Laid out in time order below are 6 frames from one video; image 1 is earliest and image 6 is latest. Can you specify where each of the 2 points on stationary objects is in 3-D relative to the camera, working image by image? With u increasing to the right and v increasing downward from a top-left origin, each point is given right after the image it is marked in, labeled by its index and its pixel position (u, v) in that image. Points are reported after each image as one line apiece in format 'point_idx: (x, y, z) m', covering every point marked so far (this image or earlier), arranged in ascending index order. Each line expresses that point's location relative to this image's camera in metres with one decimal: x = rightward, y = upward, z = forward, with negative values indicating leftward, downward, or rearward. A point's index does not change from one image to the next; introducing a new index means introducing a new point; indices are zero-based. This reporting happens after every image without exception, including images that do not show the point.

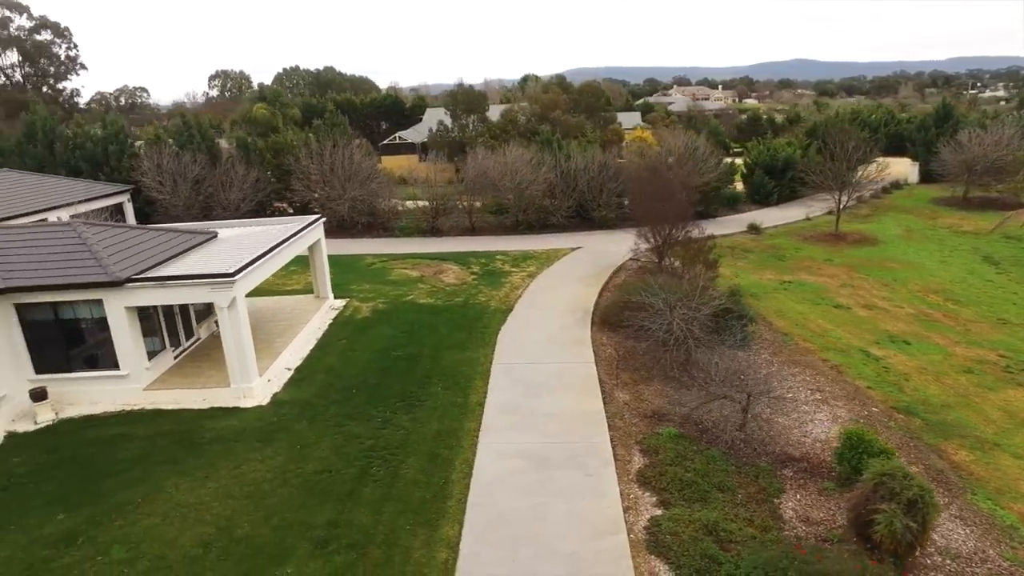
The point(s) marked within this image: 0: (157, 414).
0: (-7.0, -2.5, +13.4) m
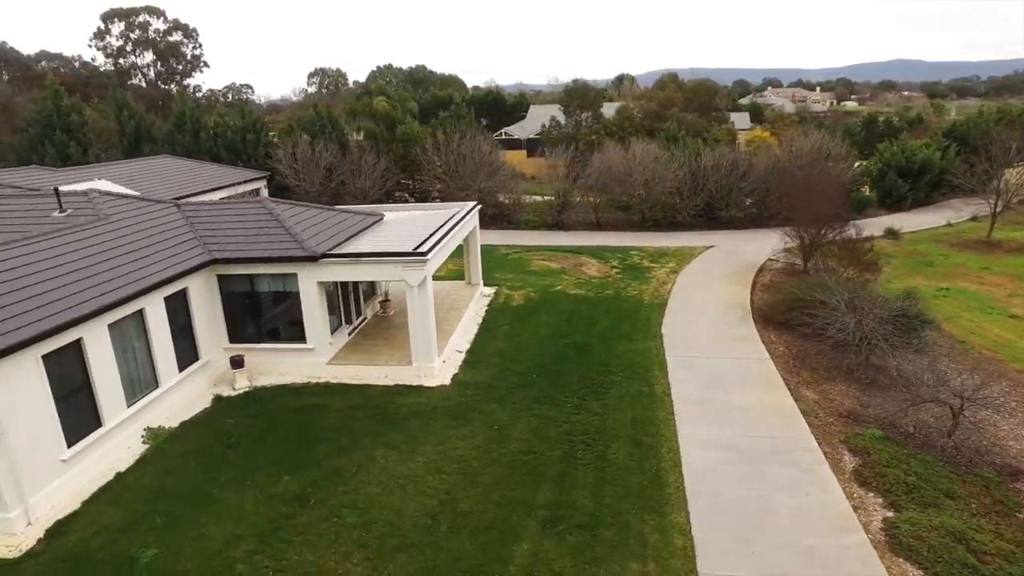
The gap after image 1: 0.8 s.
0: (-3.3, -2.0, +13.8) m
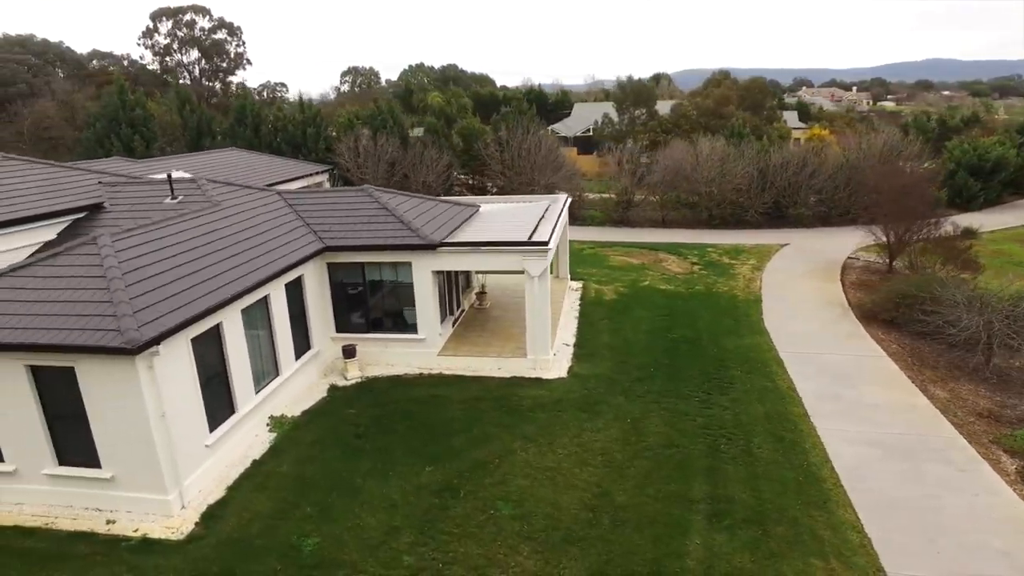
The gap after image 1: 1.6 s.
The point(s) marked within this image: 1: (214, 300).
0: (-1.0, -1.8, +13.6) m
1: (-4.4, -0.2, +10.3) m
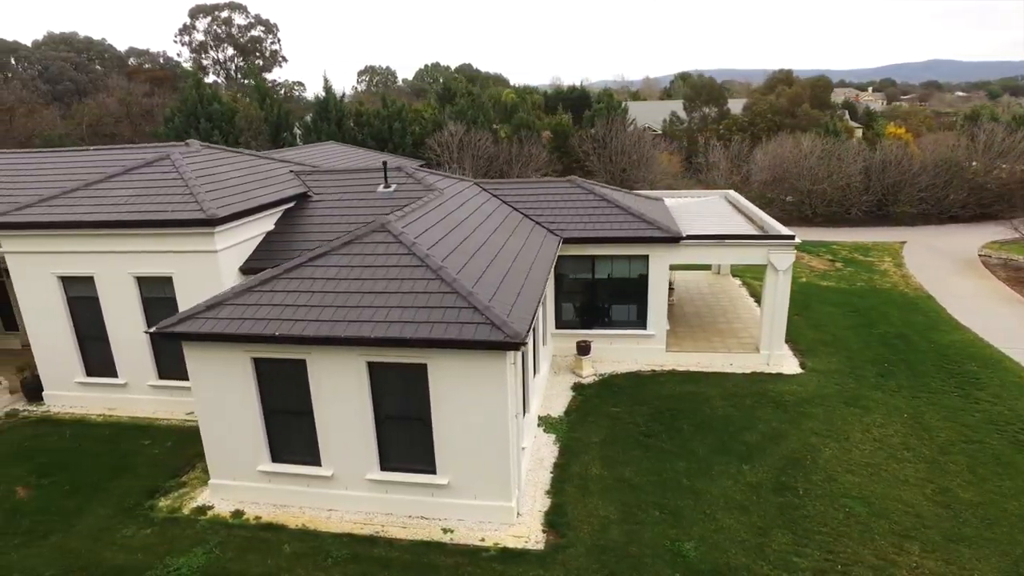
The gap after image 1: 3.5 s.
0: (+3.7, -1.7, +13.2) m
1: (+0.3, -0.1, +9.9) m
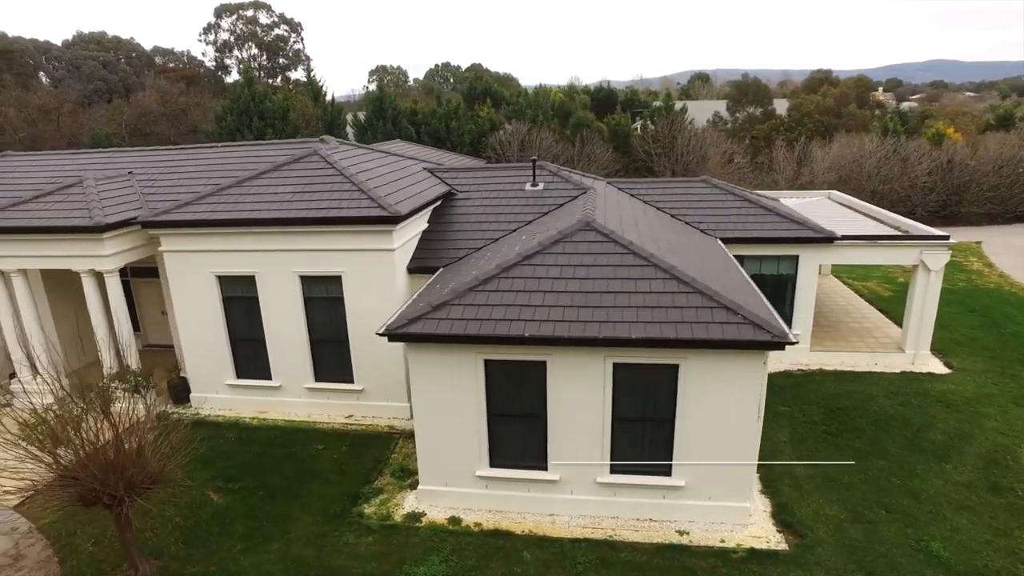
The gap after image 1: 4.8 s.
0: (+6.7, -1.7, +13.1) m
1: (+3.3, 0.0, +9.7) m
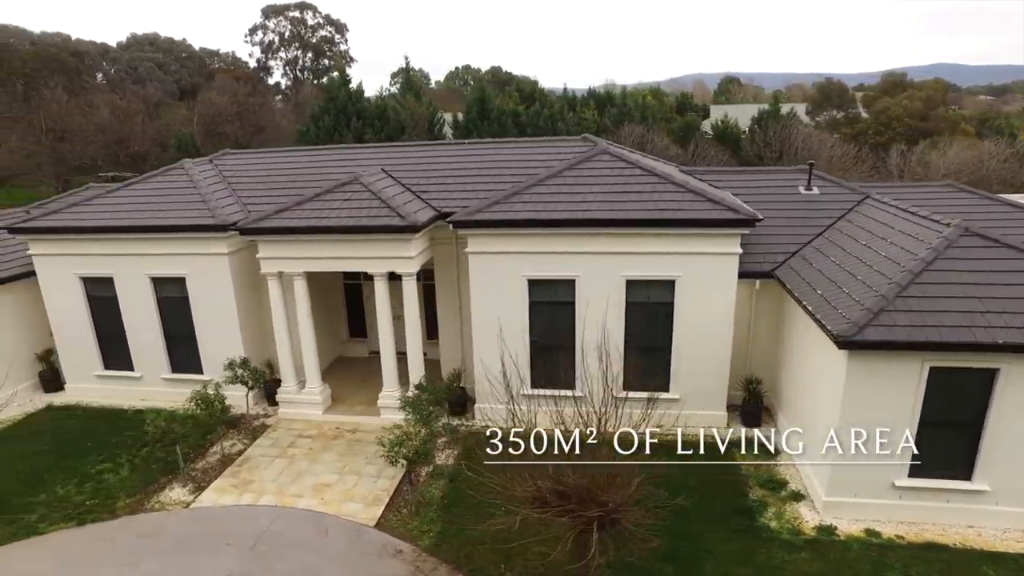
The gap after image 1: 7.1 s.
0: (+12.0, -1.8, +12.8) m
1: (+8.7, -0.1, +9.4) m
